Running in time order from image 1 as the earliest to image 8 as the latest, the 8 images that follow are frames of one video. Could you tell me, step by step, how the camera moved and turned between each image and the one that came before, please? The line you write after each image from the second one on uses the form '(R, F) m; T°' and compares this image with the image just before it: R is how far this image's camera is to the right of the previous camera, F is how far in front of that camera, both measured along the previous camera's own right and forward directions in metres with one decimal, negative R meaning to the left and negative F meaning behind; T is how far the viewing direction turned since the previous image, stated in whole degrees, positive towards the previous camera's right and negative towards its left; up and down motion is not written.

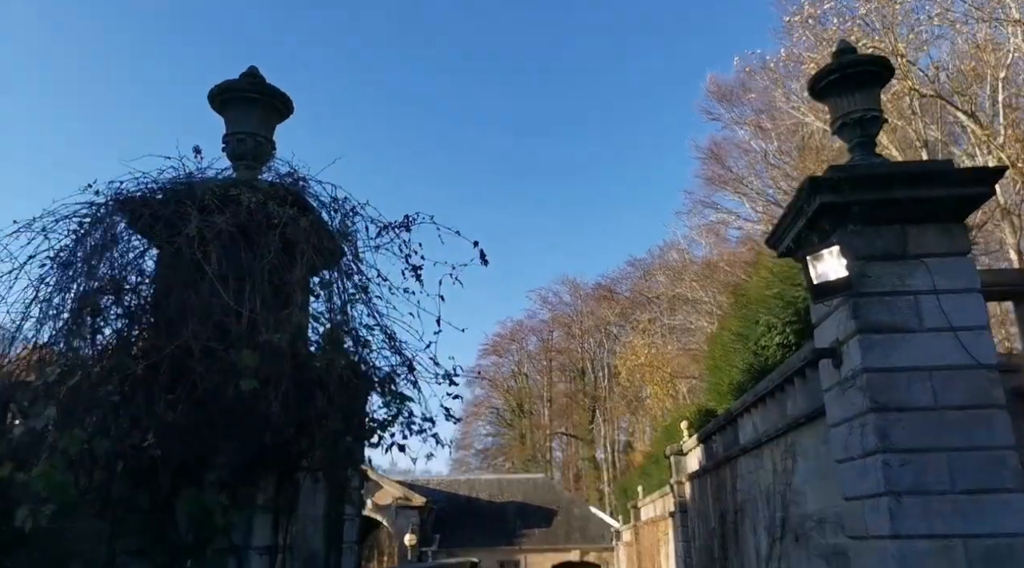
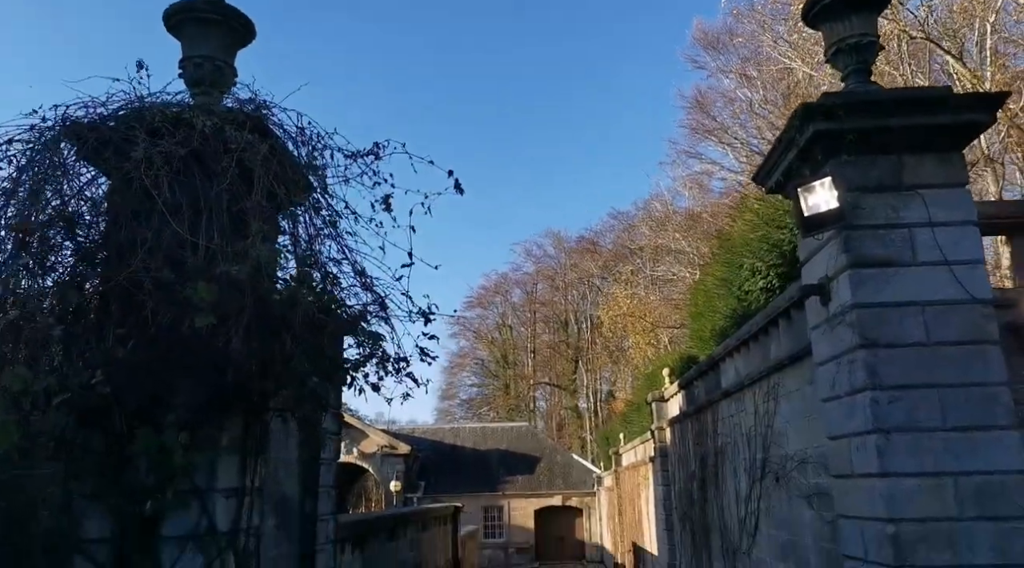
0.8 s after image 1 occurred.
(0.0, +0.2) m; +1°
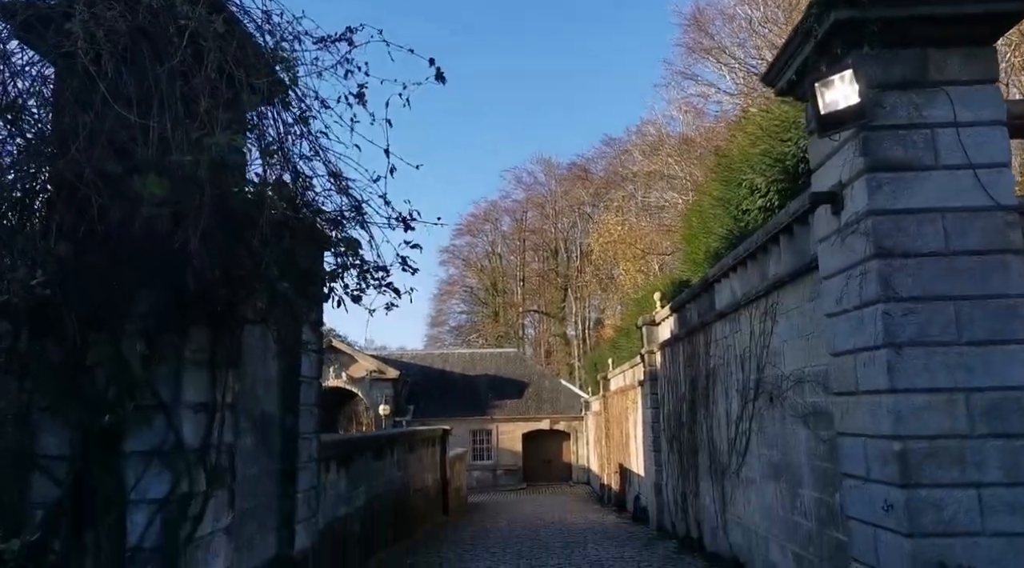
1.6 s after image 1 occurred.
(0.0, +0.4) m; +1°
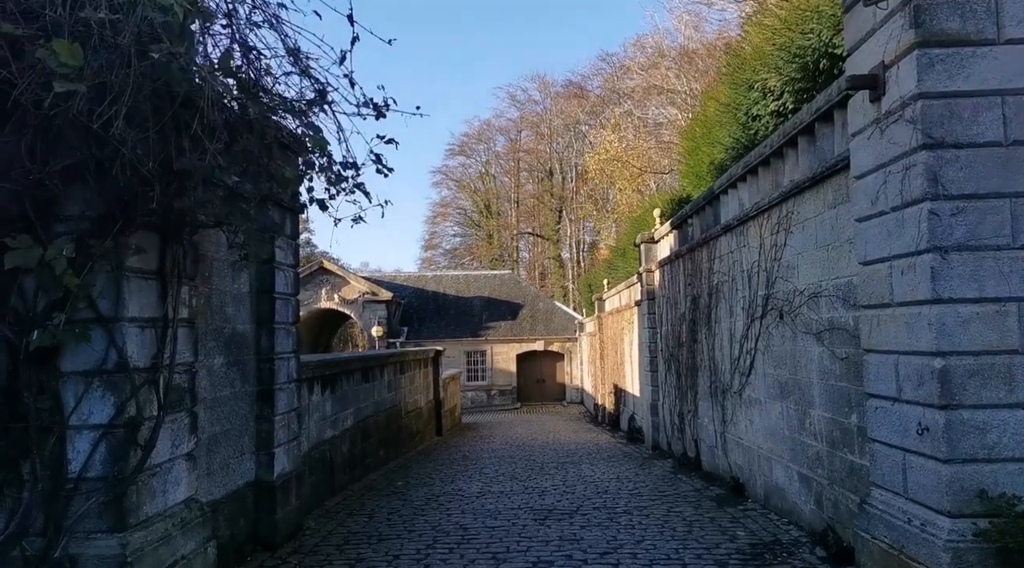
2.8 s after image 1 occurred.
(0.0, +0.6) m; 0°
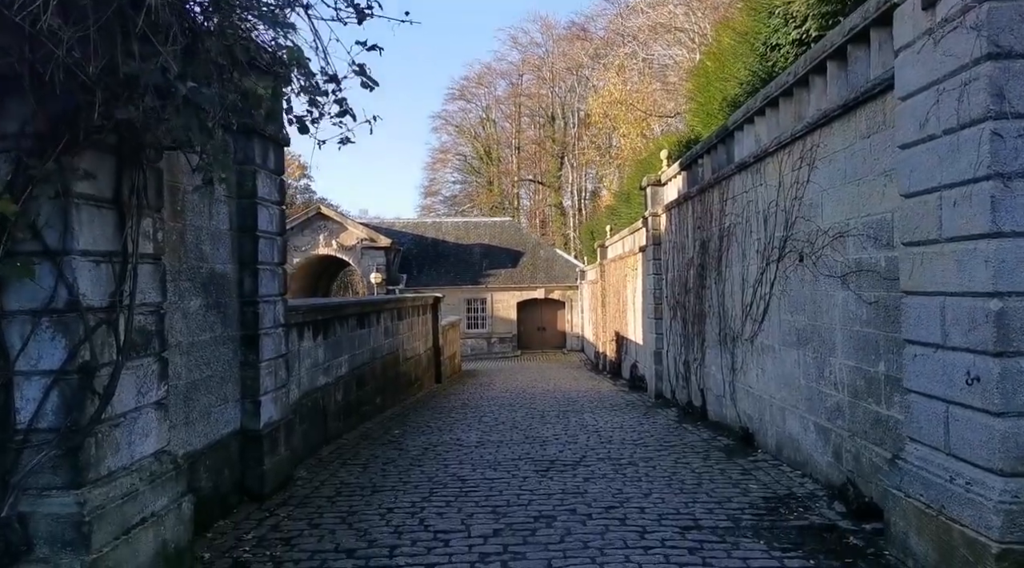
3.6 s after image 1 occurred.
(0.0, +0.5) m; 0°
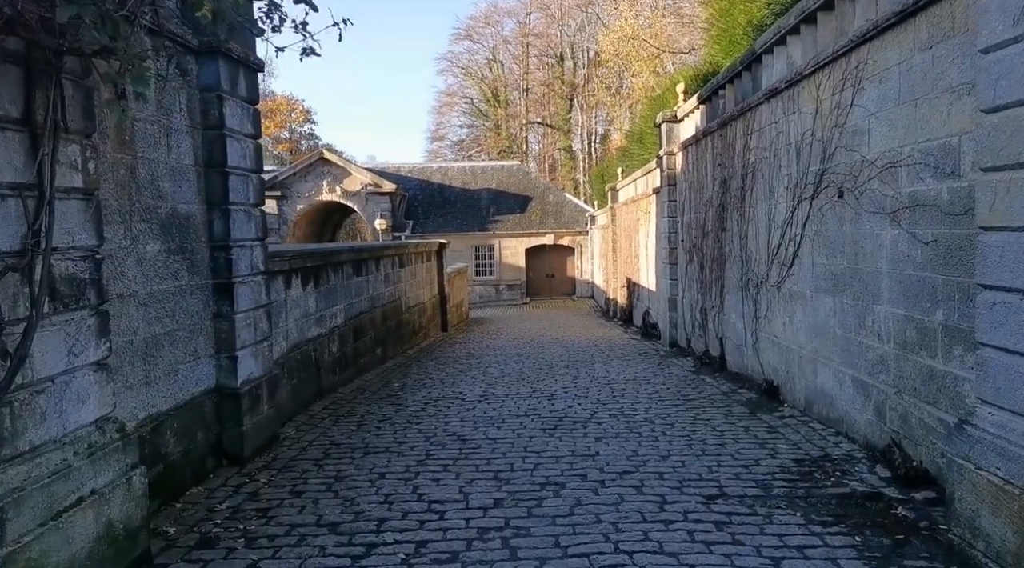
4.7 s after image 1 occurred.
(0.0, +0.7) m; -1°
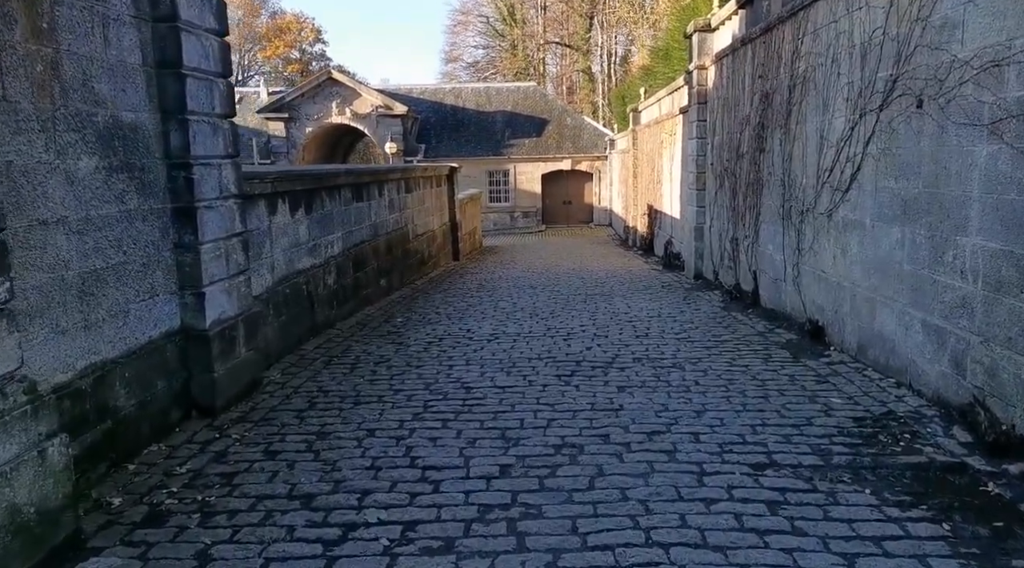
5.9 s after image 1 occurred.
(0.0, +0.9) m; -1°
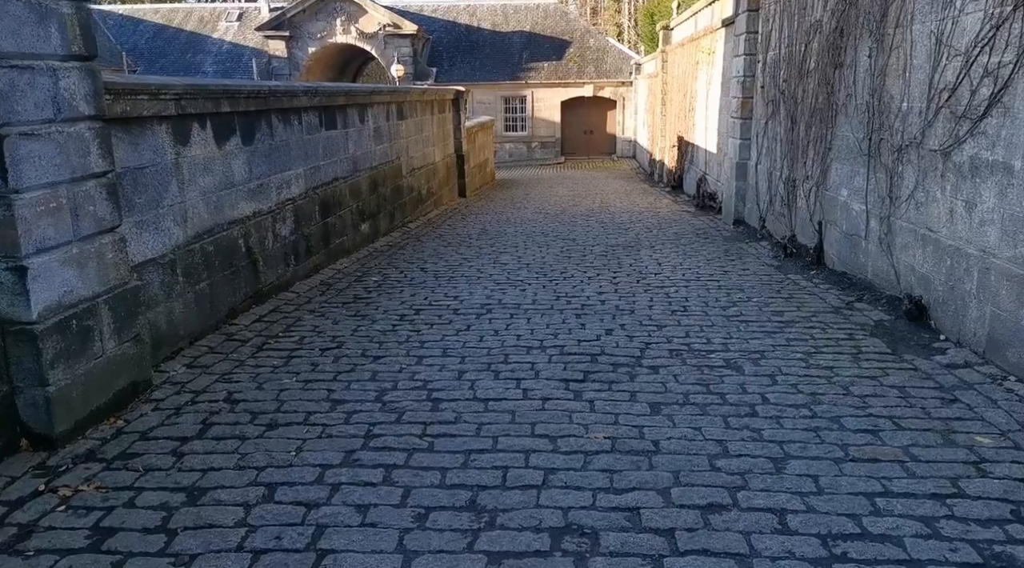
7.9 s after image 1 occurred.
(+0.1, +1.8) m; -1°
